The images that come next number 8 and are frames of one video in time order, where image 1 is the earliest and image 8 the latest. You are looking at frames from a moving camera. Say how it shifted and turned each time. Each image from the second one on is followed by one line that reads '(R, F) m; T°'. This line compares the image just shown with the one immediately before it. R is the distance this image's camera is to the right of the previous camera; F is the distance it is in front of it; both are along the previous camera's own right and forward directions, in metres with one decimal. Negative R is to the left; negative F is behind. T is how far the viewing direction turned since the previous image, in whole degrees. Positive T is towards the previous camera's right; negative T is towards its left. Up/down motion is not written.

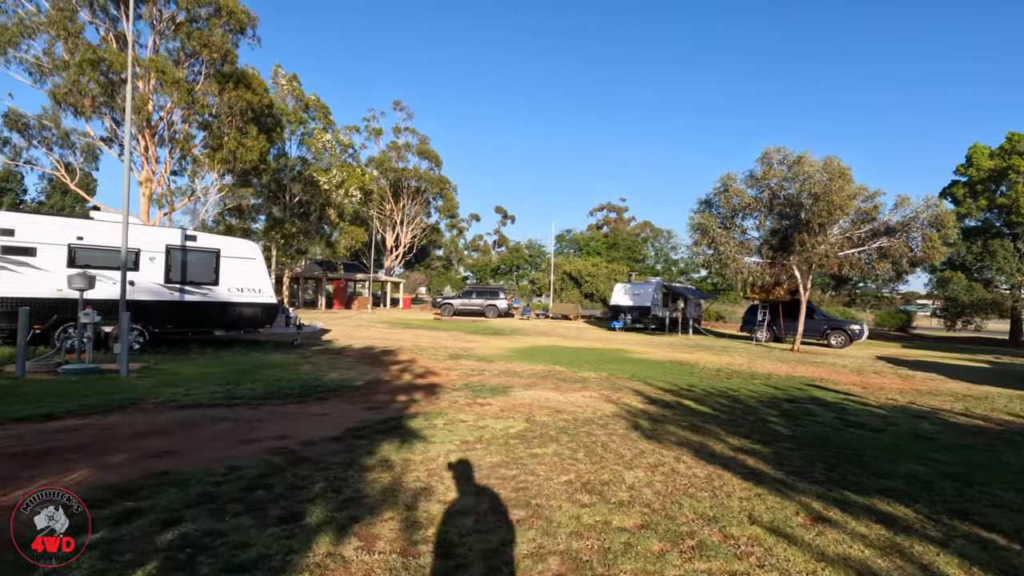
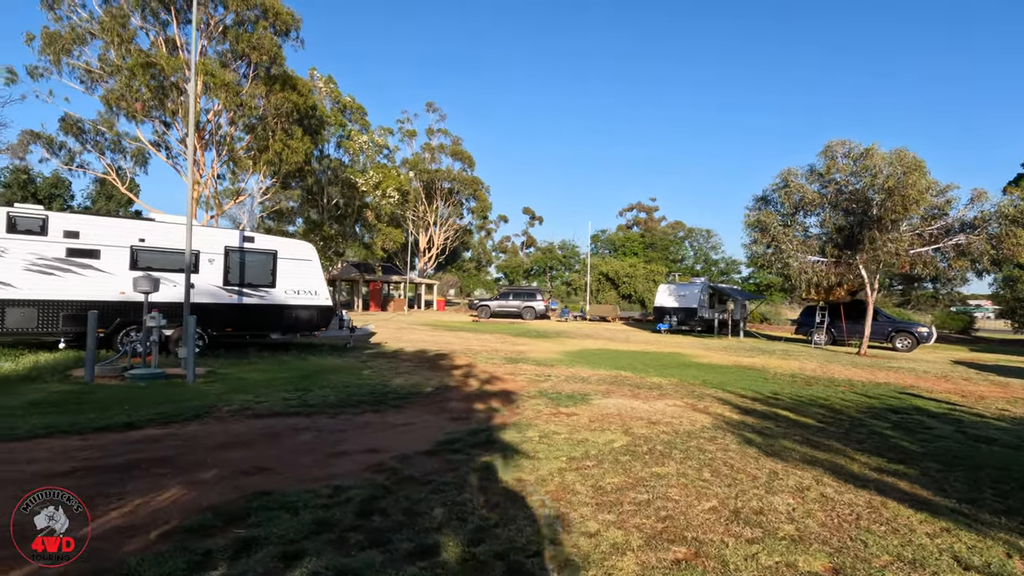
(-0.9, +0.5) m; -3°
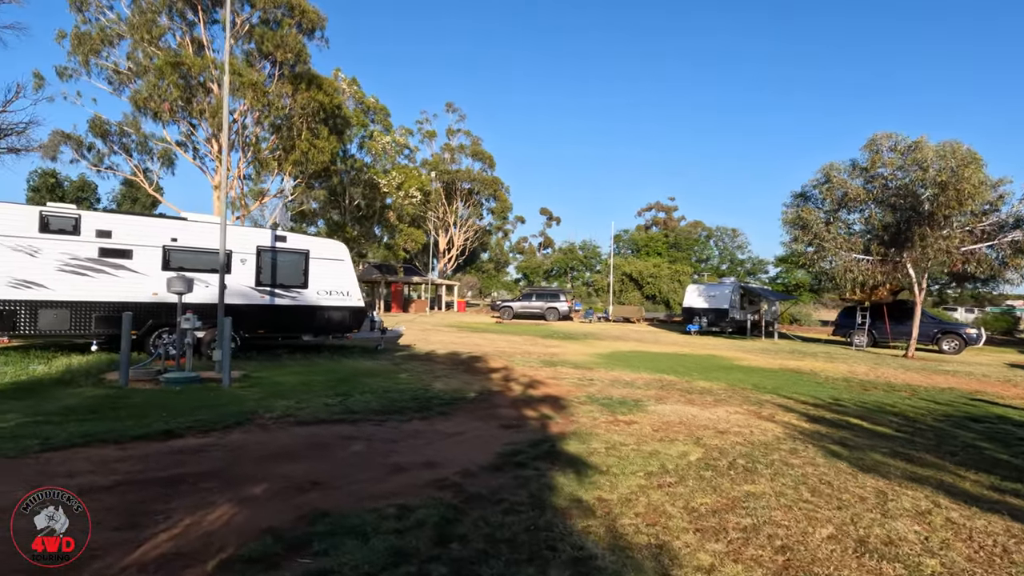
(-0.5, +0.5) m; -2°
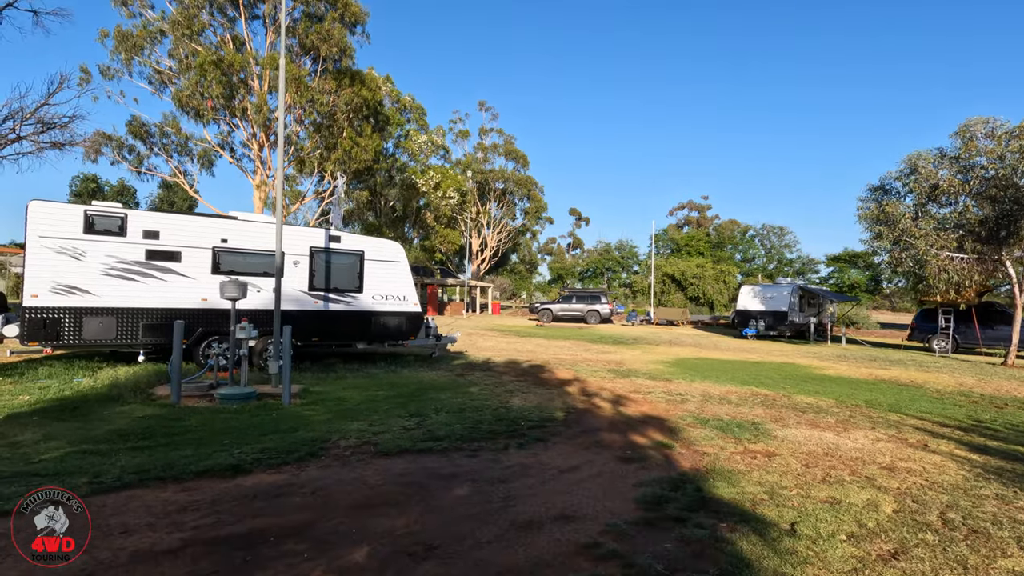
(-1.0, +1.1) m; -3°
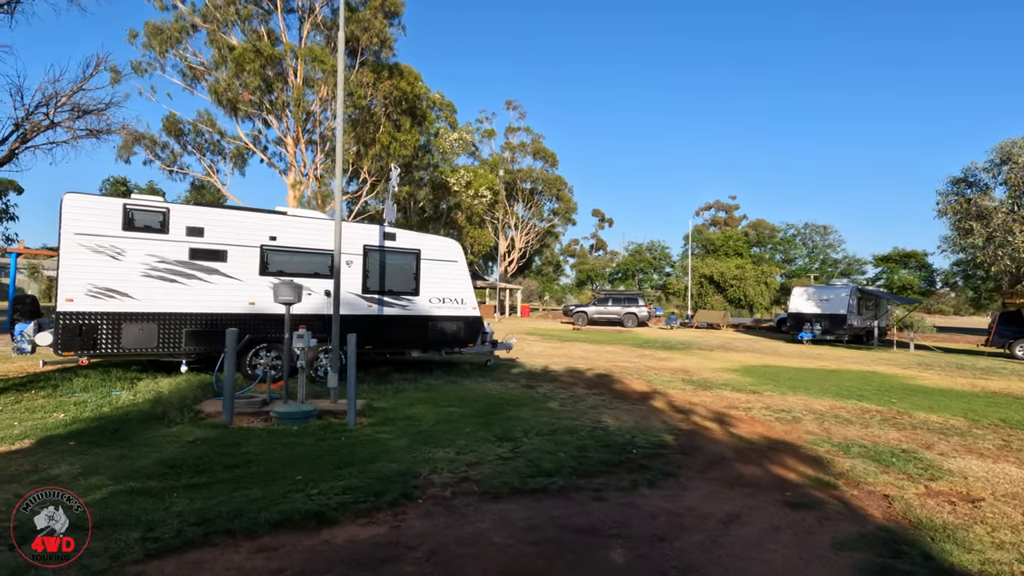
(-1.0, +1.1) m; -2°
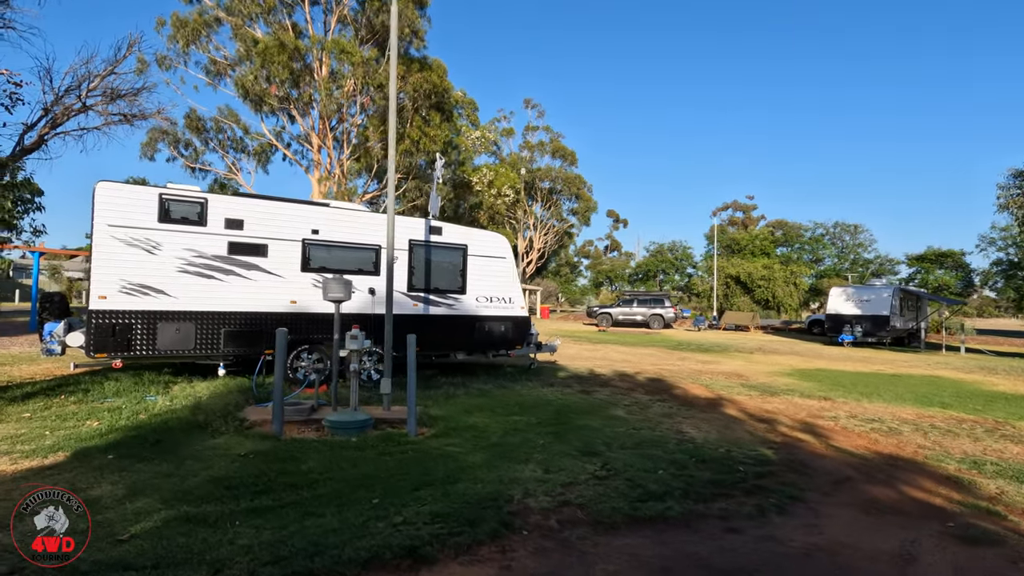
(-0.8, +0.7) m; -1°
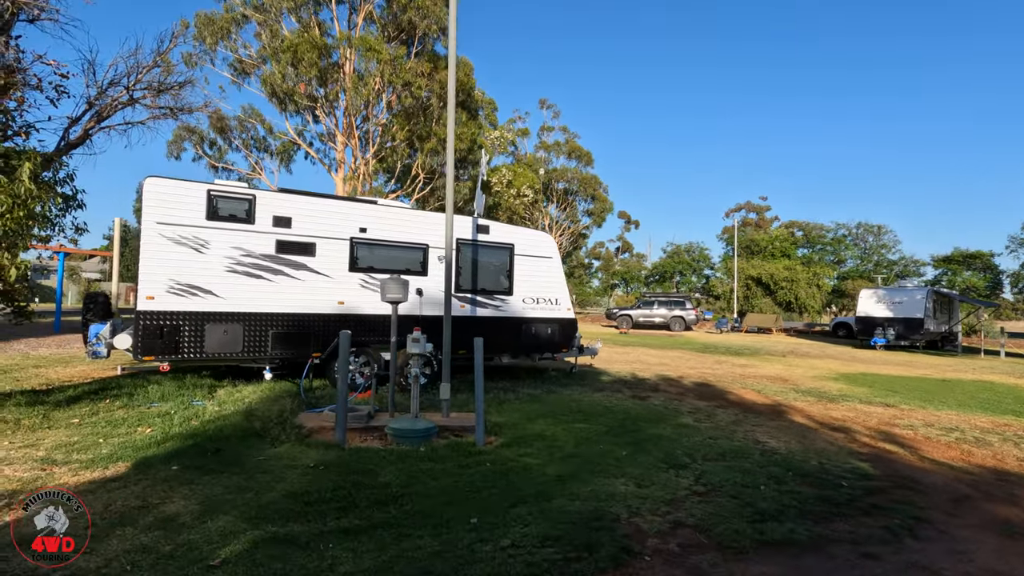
(-0.7, +0.3) m; -1°
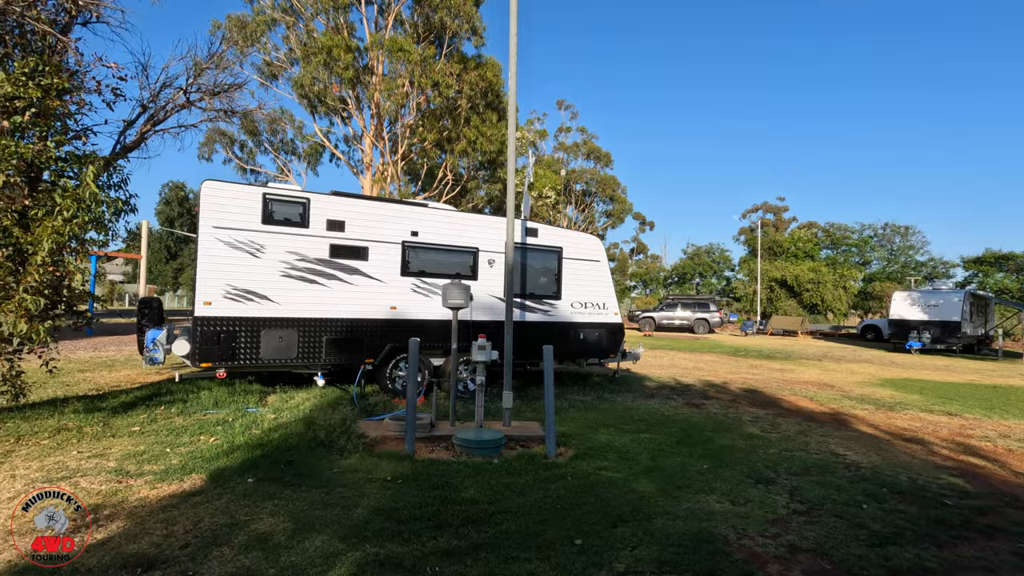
(-0.6, +0.2) m; -1°
